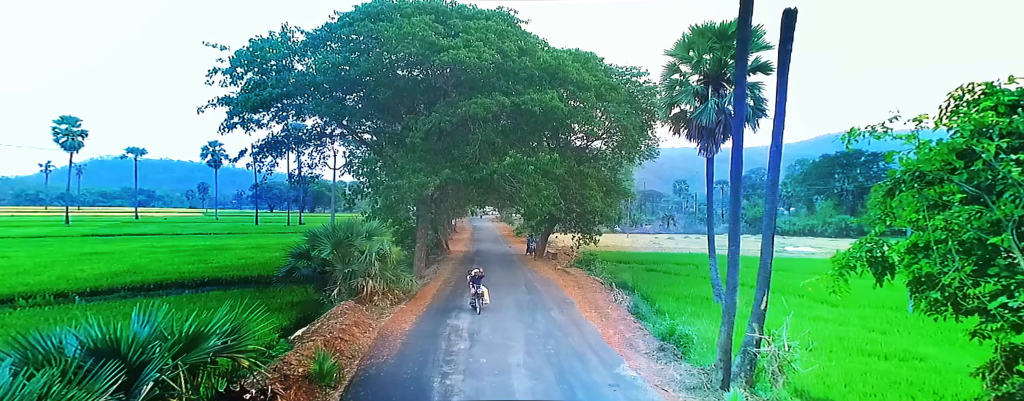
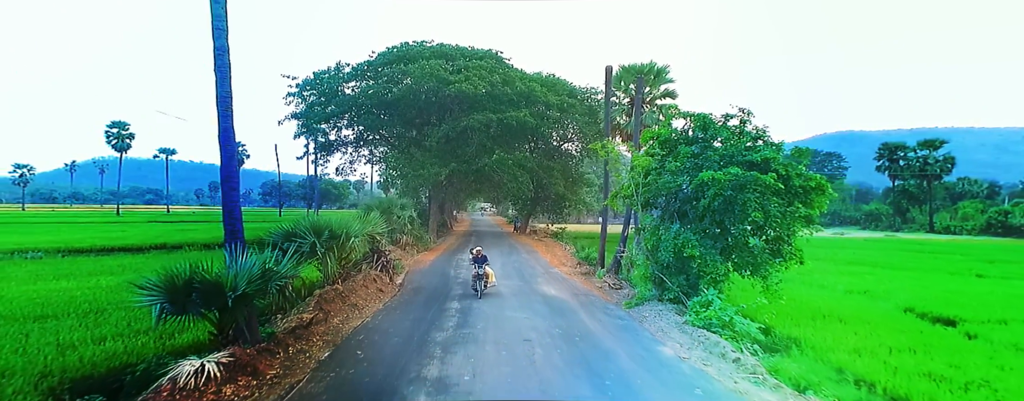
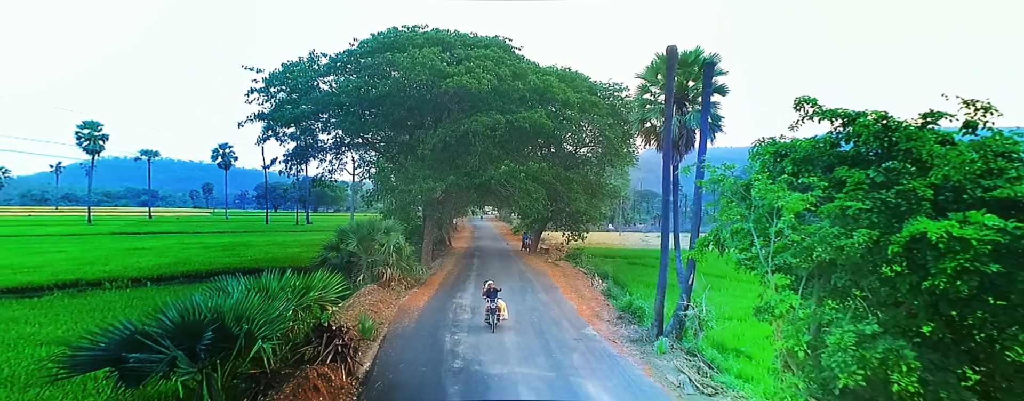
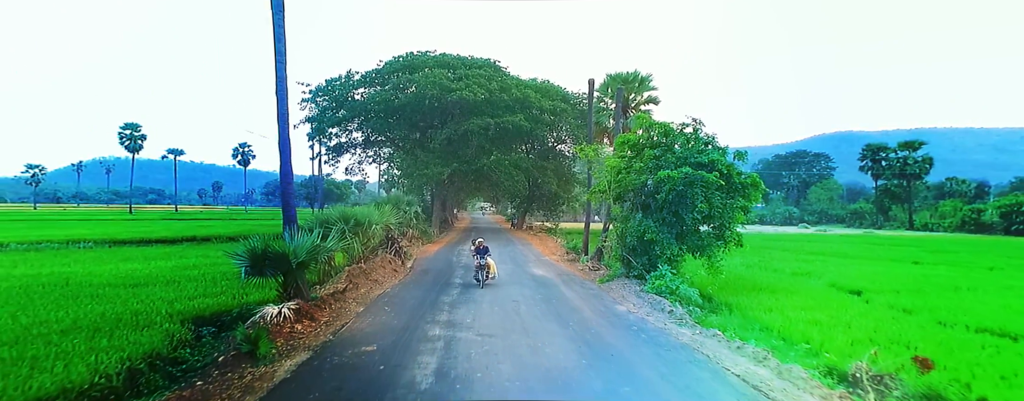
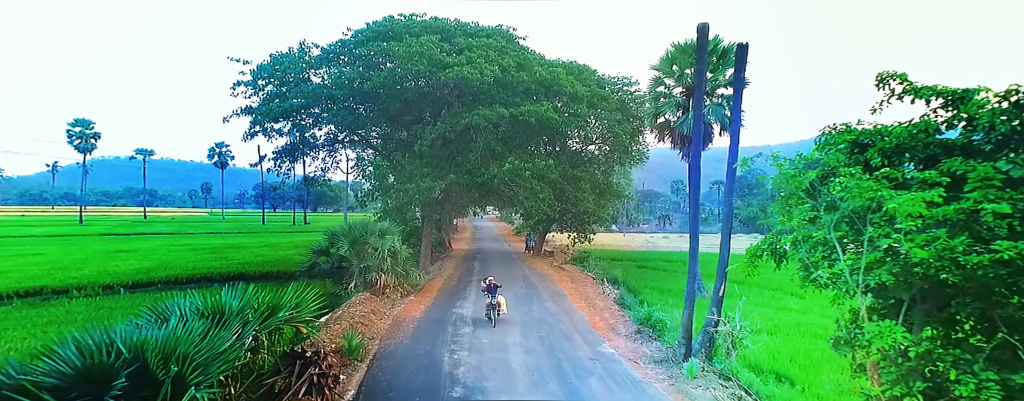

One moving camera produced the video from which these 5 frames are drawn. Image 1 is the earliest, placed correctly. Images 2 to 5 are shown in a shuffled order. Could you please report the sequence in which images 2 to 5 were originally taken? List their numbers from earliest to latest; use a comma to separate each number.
5, 3, 2, 4
